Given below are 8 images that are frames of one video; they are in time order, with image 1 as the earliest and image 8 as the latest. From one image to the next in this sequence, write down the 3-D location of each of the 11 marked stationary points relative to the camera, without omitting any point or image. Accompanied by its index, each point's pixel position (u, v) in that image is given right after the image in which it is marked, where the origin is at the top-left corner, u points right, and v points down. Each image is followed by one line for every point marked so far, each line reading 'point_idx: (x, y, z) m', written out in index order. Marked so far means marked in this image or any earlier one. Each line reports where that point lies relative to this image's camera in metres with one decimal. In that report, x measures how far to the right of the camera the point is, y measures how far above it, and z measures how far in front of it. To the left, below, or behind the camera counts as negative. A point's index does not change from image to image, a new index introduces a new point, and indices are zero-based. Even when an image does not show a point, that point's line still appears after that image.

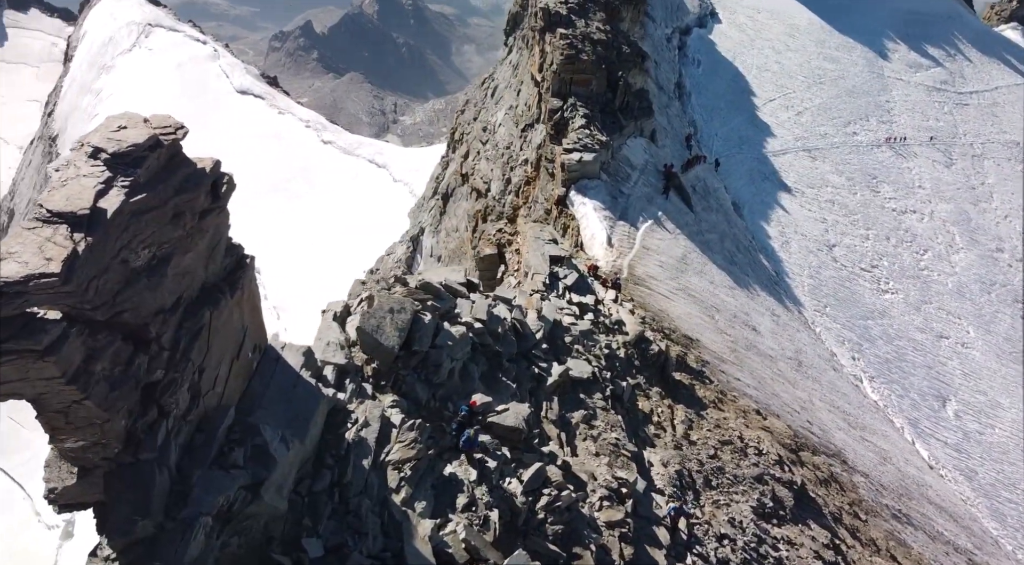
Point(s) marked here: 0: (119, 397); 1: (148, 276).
0: (-5.0, -1.5, +9.0) m
1: (-5.0, +0.1, +9.8) m
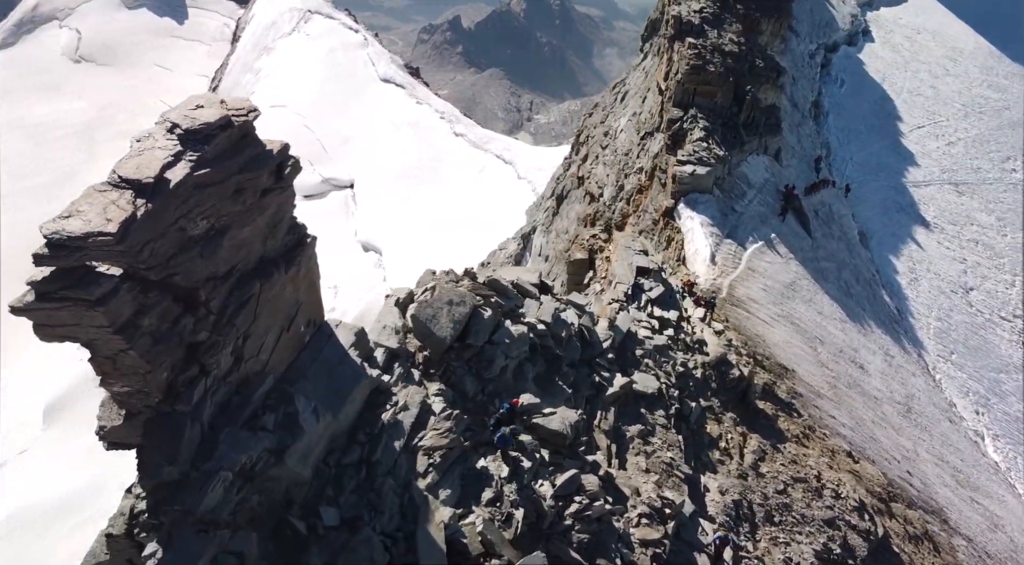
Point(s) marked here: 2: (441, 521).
0: (-4.9, -1.0, +9.9) m
1: (-4.6, +0.5, +10.6) m
2: (-1.1, -4.0, +12.3) m
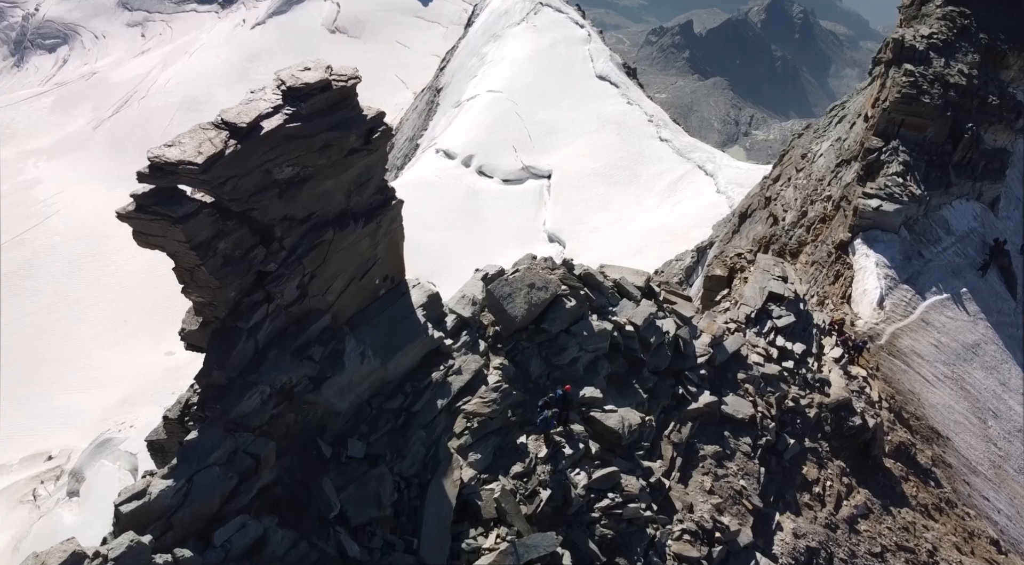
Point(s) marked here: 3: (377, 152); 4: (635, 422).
0: (-4.5, +0.2, +11.5) m
1: (-3.8, +1.6, +12.1) m
2: (-0.9, -3.5, +13.1) m
3: (-2.5, +2.4, +13.4) m
4: (+3.1, -3.5, +17.7) m
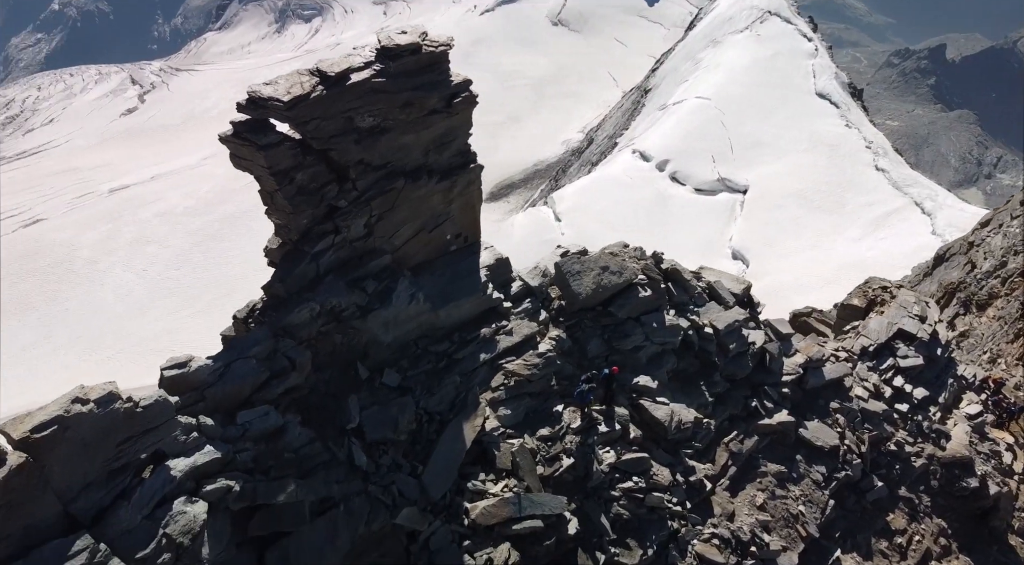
0: (-3.8, +1.5, +13.2) m
1: (-2.8, +2.8, +13.6) m
2: (-0.6, -2.8, +14.0) m
3: (-1.1, +3.4, +14.5) m
4: (+4.3, -3.4, +17.6) m
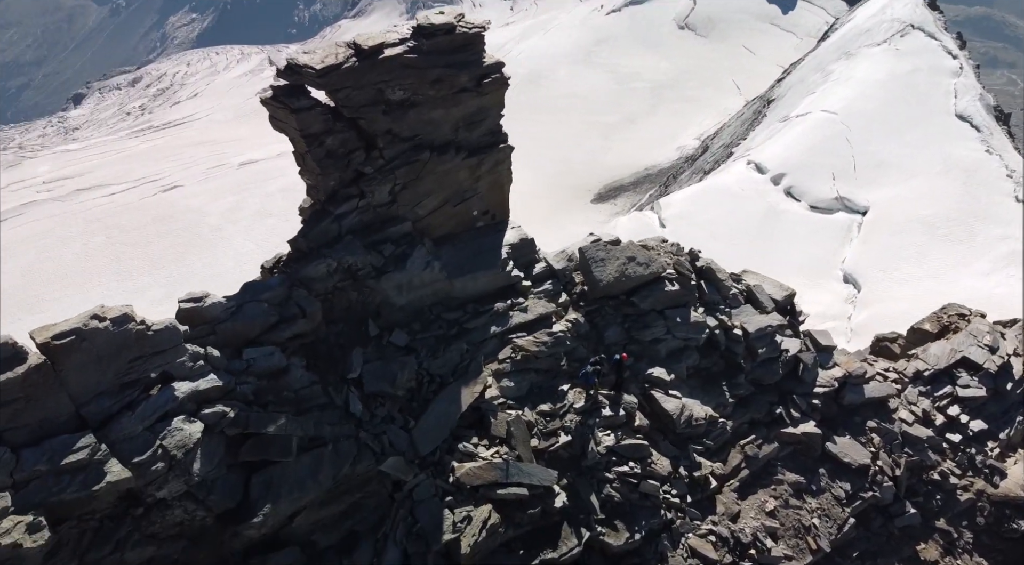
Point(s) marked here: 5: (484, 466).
0: (-3.6, +2.3, +14.1) m
1: (-2.4, +3.5, +14.4) m
2: (-0.6, -2.2, +14.6) m
3: (-0.6, +3.9, +15.1) m
4: (+4.6, -3.3, +17.7) m
5: (-0.5, -3.5, +13.6) m
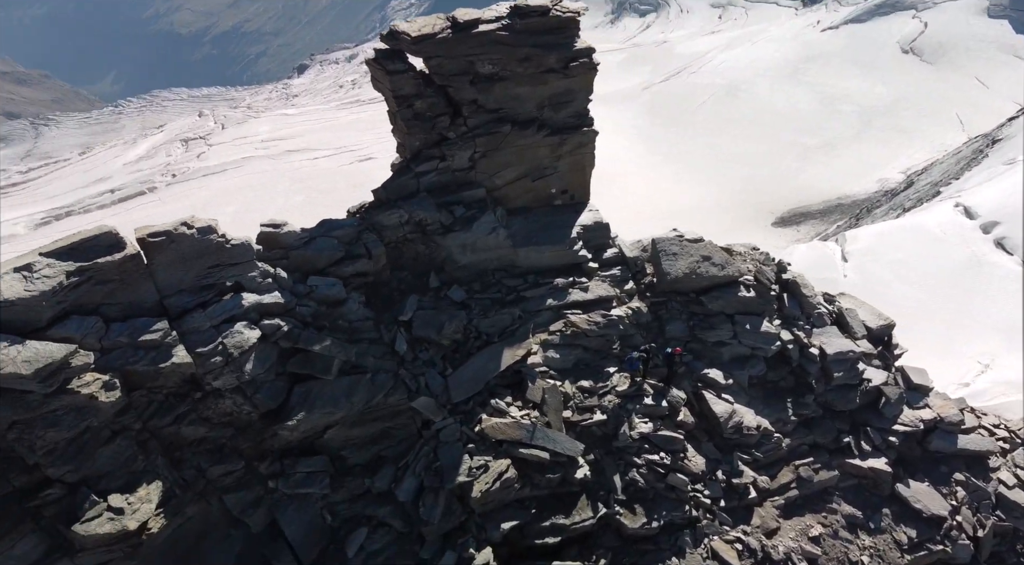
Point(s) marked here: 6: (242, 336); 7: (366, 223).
0: (-2.1, +3.4, +15.4) m
1: (-0.7, +4.3, +15.4) m
2: (+0.2, -1.6, +15.5) m
3: (+1.3, +4.5, +15.8) m
4: (+5.7, -3.4, +17.5) m
5: (-0.1, -2.8, +14.5) m
6: (-4.7, -0.9, +12.5) m
7: (-3.0, +1.2, +15.2) m
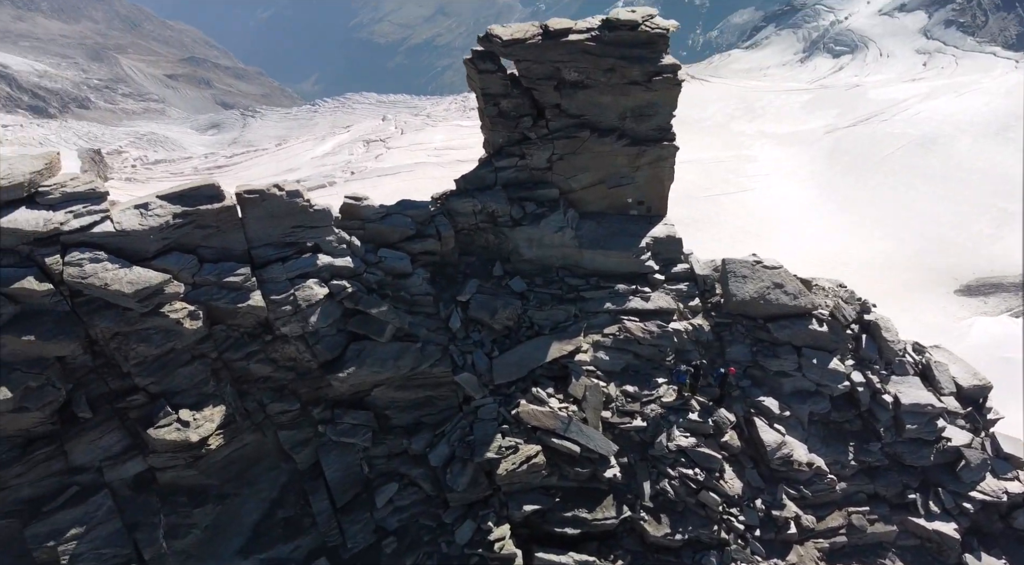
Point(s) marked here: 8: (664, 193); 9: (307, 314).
0: (-0.3, +3.7, +16.5) m
1: (+1.2, +4.4, +16.3) m
2: (+1.3, -1.5, +16.1) m
3: (+3.2, +4.3, +16.3) m
4: (+6.7, -4.1, +17.2) m
5: (+0.7, -2.7, +15.2) m
6: (-3.9, -0.2, +14.1) m
7: (-1.6, +1.7, +16.4) m
8: (+3.7, +2.3, +17.9) m
9: (-4.0, -0.6, +14.1) m
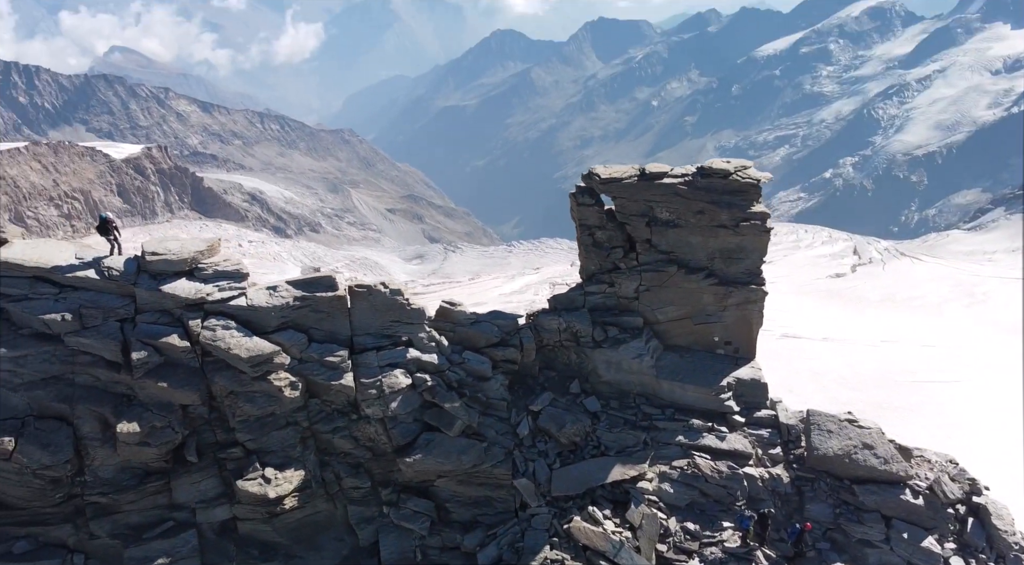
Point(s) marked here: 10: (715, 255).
0: (+2.0, +0.8, +17.9) m
1: (+3.6, +1.4, +17.5) m
2: (+2.7, -4.4, +16.3) m
3: (+5.5, +1.1, +17.1) m
4: (+7.8, -7.7, +15.8) m
5: (+1.8, -5.3, +15.4) m
6: (-2.5, -2.1, +15.7) m
7: (+0.5, -1.0, +17.8) m
8: (+5.9, -1.3, +18.2) m
9: (-2.7, -2.5, +15.7) m
10: (+5.0, +0.7, +17.6) m
